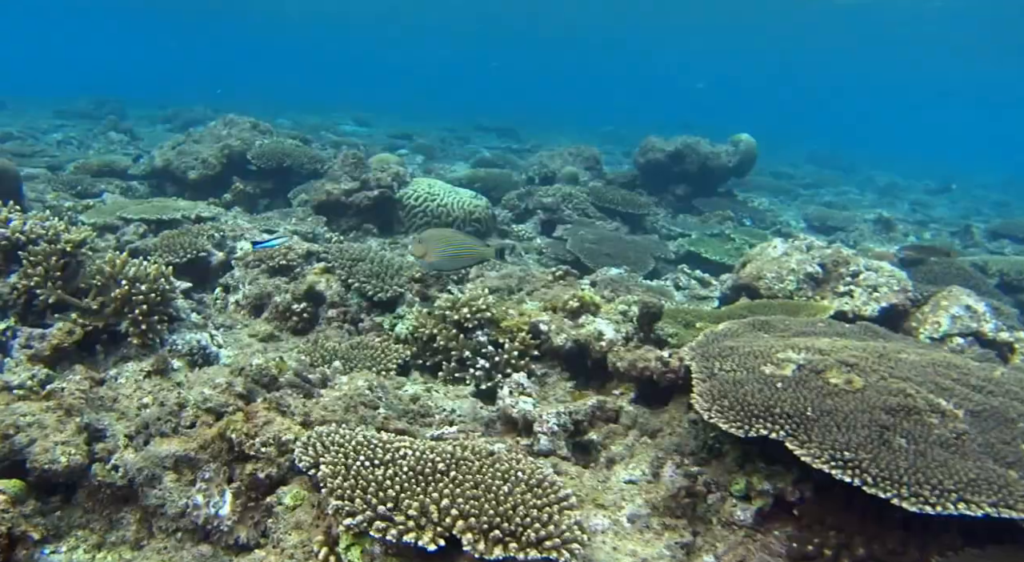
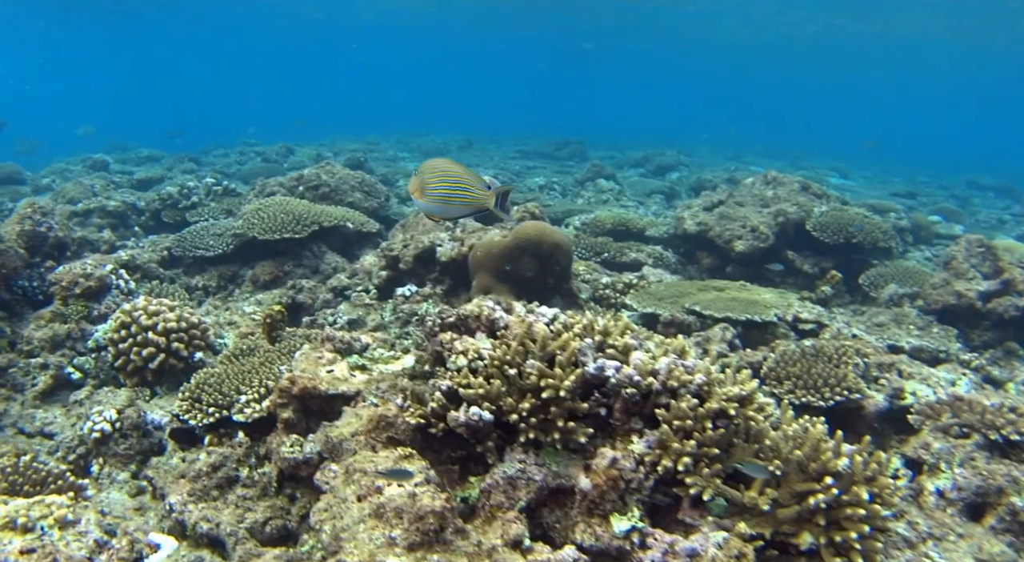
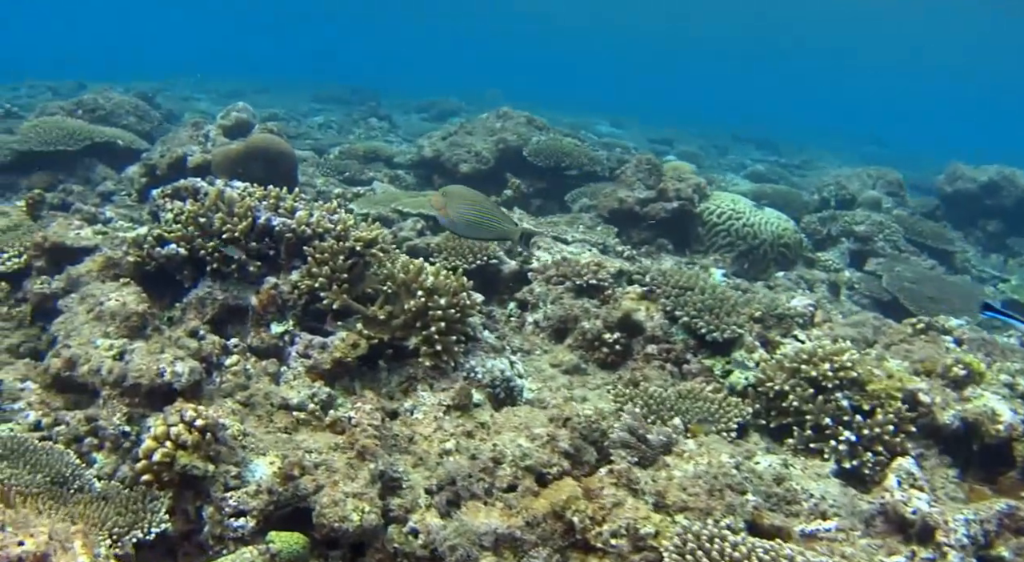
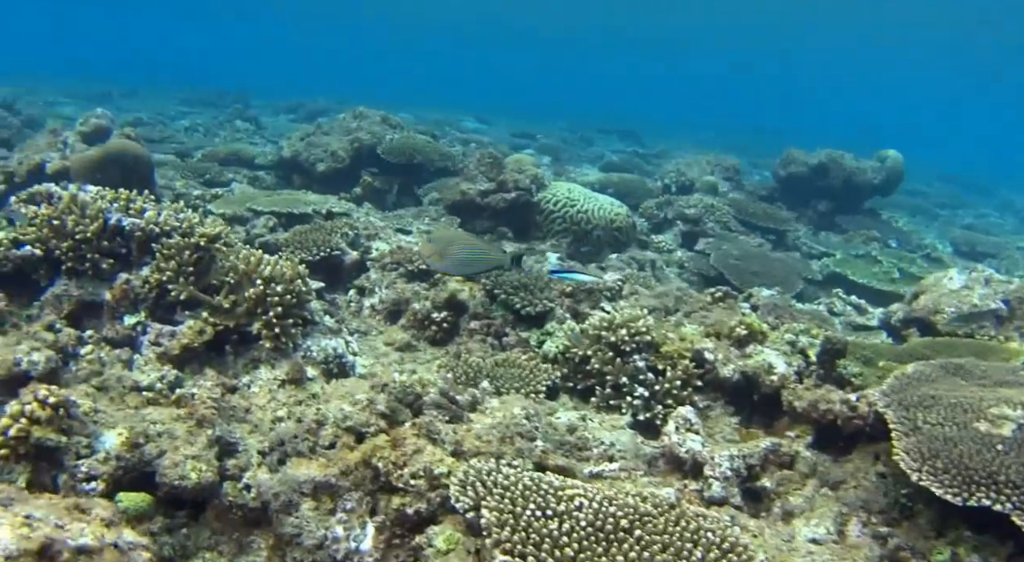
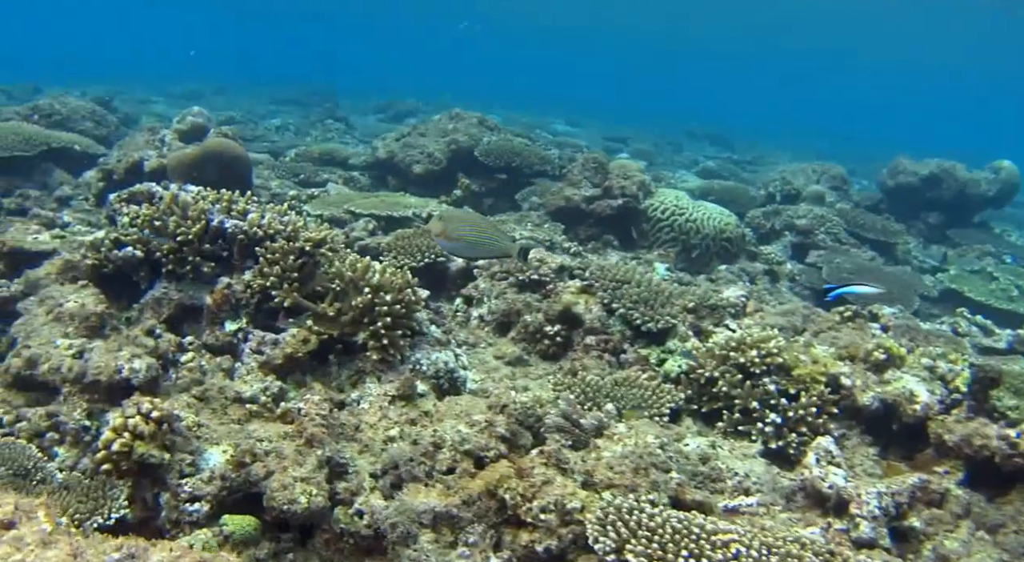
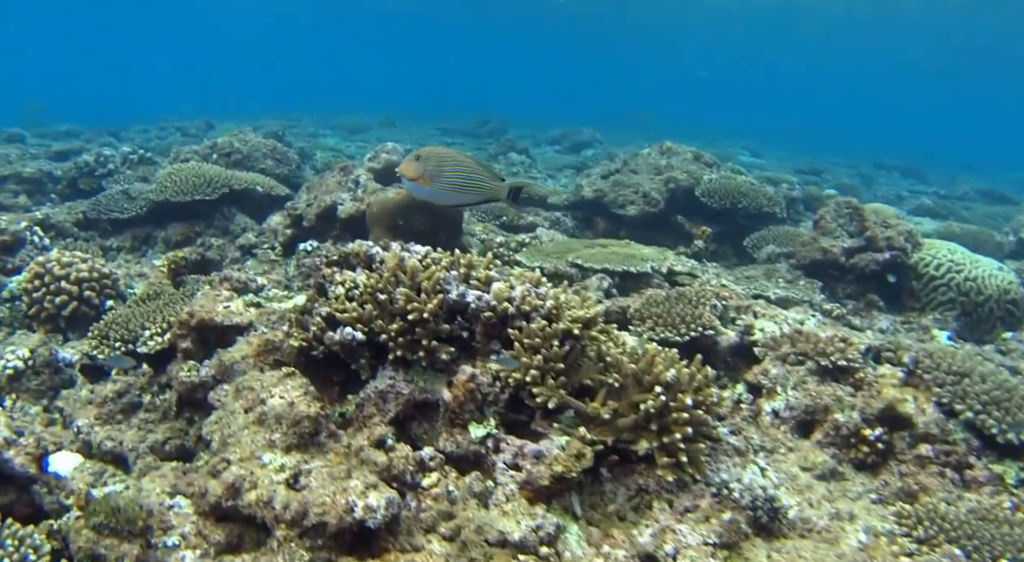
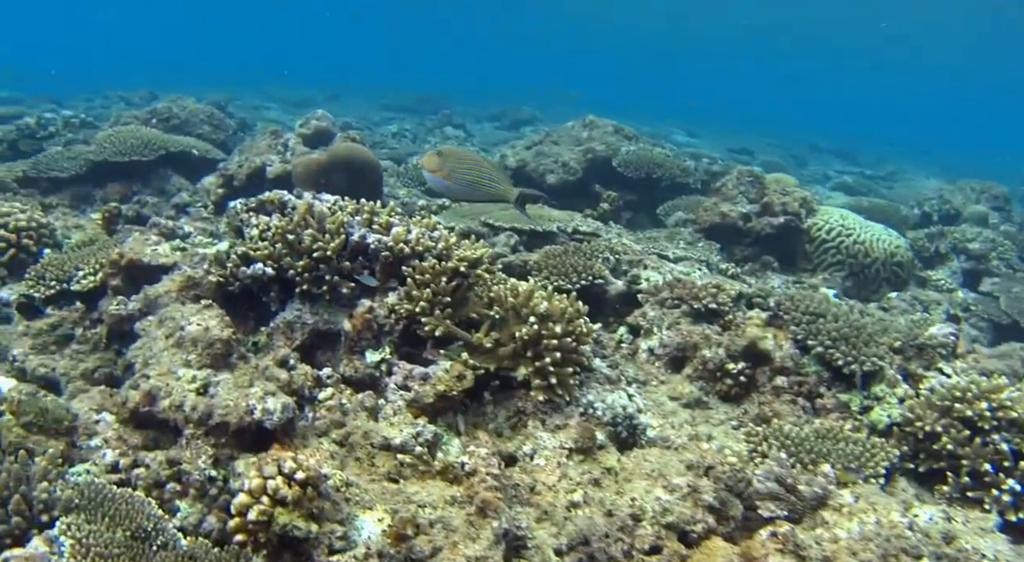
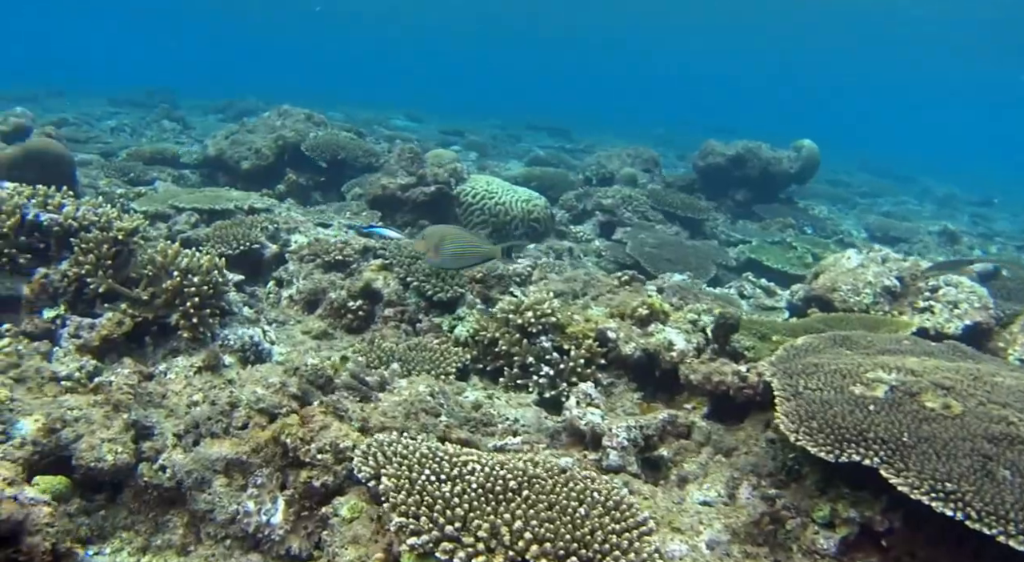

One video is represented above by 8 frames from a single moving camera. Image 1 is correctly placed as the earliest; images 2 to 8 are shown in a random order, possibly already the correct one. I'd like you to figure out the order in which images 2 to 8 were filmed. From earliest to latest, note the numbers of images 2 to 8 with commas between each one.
8, 4, 5, 3, 7, 6, 2
